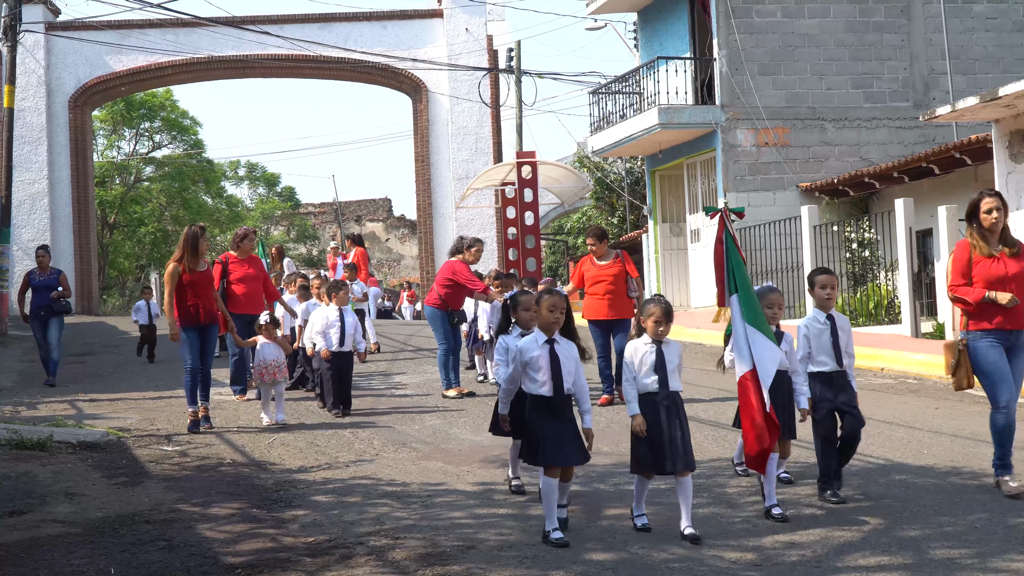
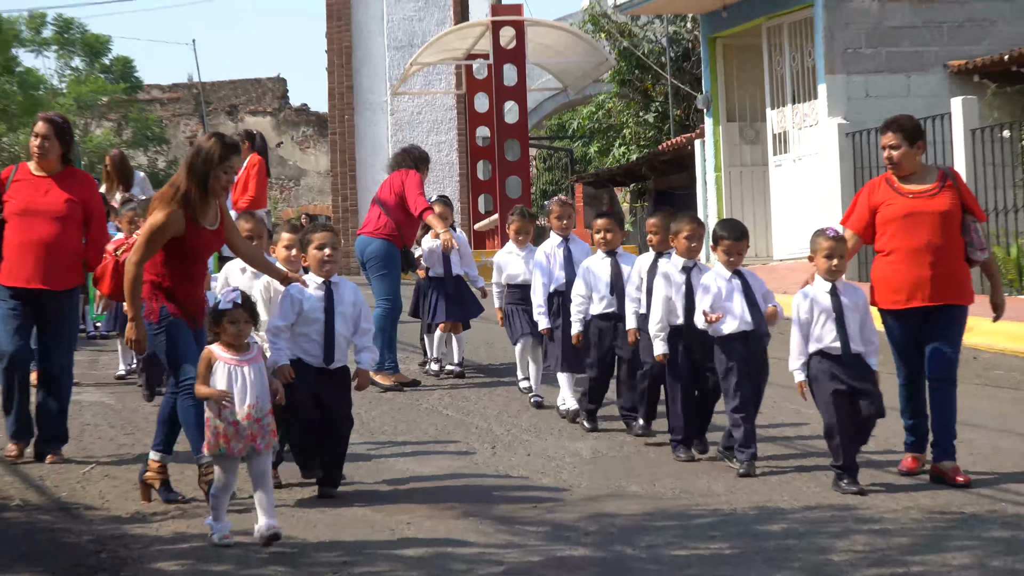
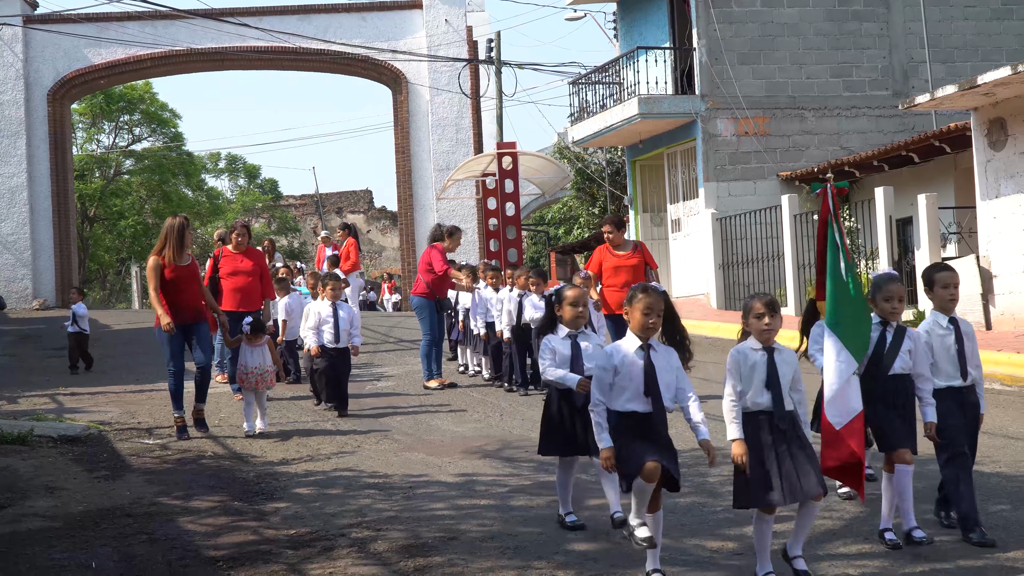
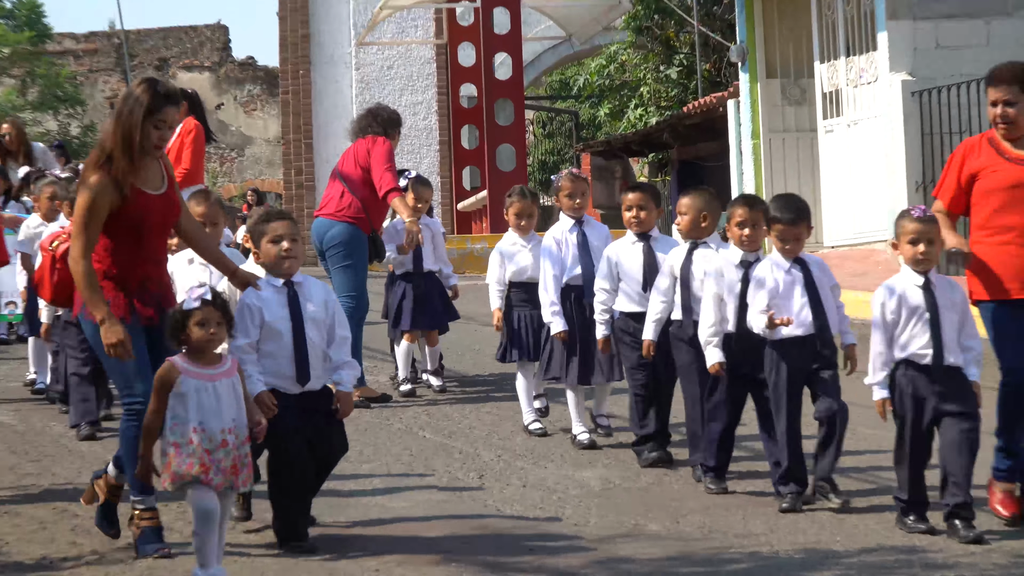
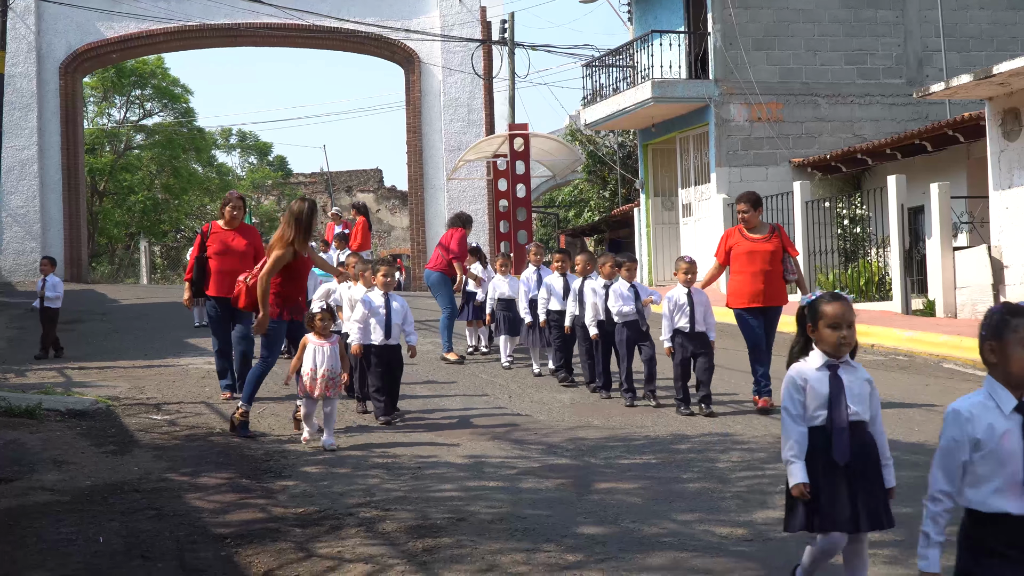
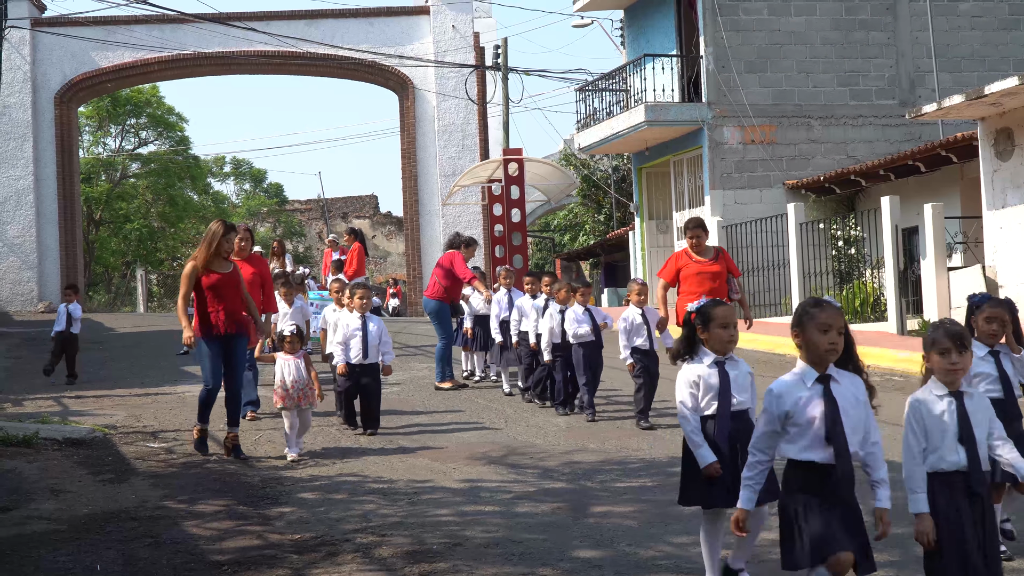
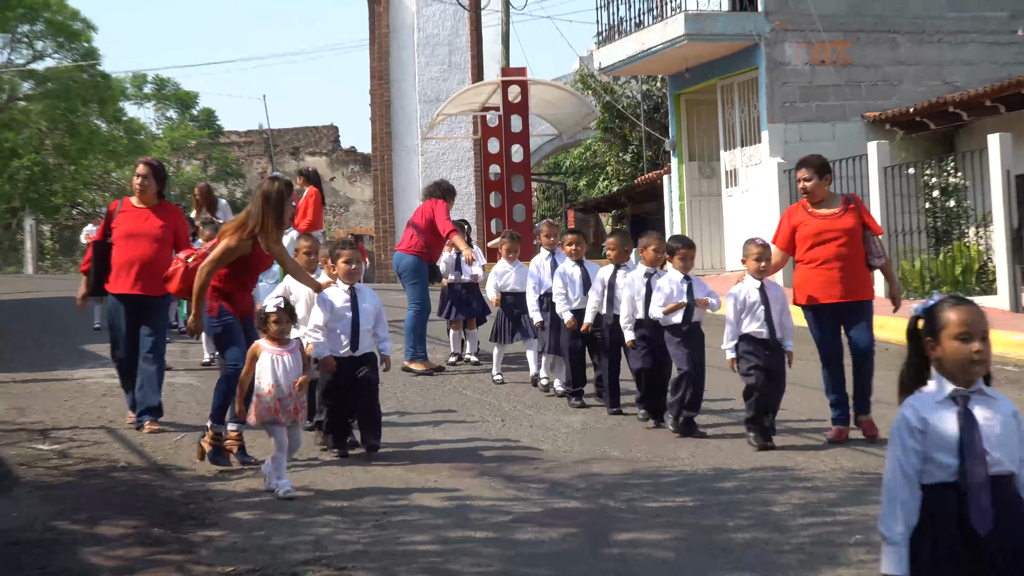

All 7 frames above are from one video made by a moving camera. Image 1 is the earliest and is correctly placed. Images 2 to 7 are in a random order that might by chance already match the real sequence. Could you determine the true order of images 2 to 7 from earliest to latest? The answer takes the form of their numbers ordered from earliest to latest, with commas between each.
3, 6, 5, 7, 2, 4
